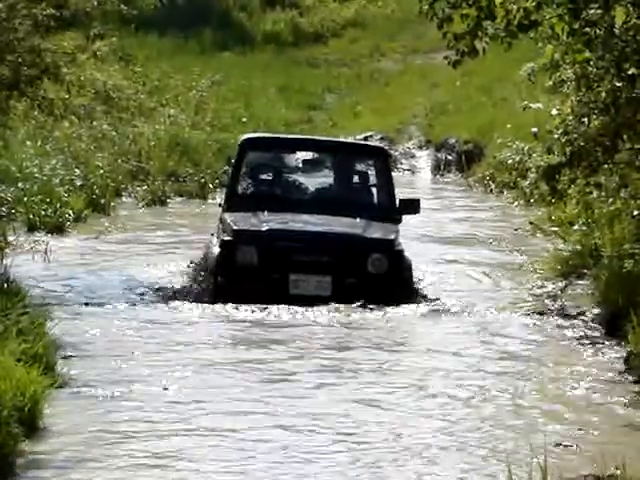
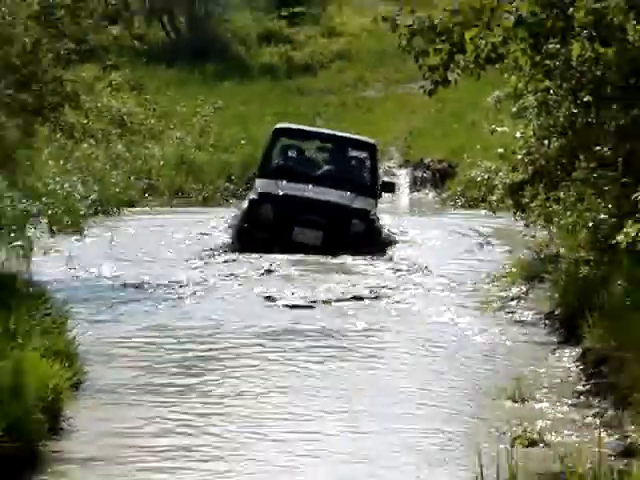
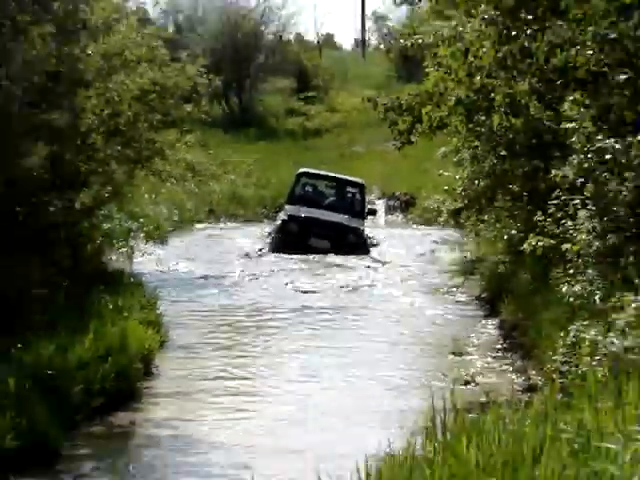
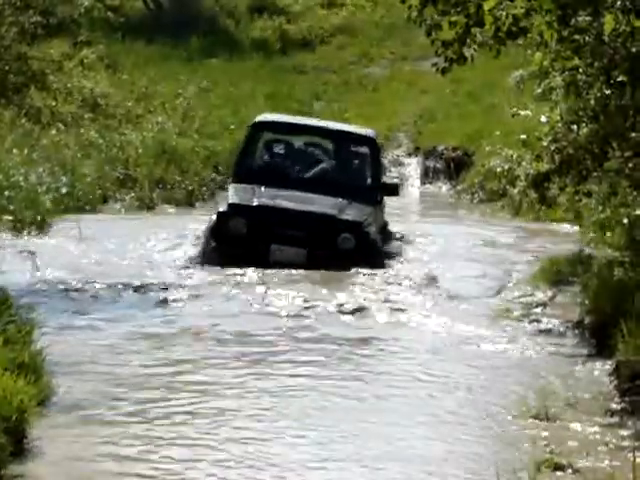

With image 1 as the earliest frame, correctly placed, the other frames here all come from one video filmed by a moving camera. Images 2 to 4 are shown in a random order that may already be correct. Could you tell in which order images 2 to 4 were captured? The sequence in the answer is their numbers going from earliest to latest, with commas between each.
4, 2, 3
